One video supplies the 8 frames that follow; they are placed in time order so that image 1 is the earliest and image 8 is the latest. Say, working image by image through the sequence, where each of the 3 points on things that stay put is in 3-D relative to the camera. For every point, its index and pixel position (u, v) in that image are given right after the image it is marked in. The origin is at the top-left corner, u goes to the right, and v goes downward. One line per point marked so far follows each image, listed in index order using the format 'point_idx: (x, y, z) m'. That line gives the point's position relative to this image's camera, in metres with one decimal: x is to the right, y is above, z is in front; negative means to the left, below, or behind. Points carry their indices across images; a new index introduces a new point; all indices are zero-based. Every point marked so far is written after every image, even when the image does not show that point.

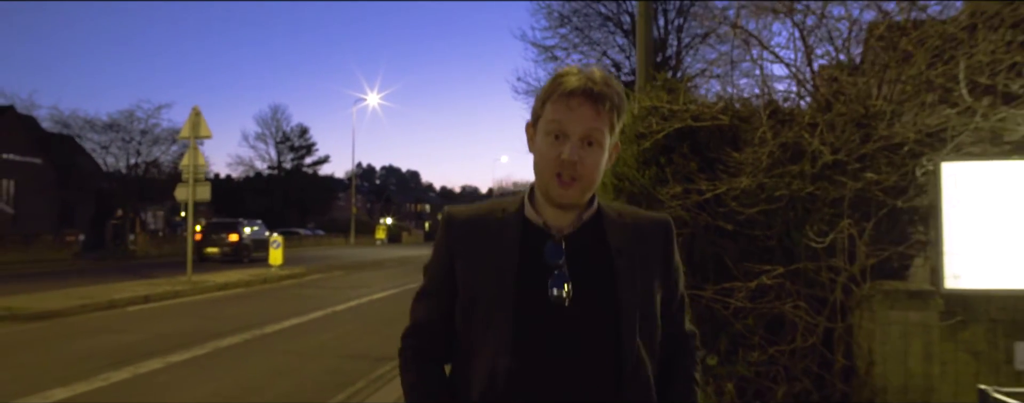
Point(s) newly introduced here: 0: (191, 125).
0: (-6.2, +1.5, +16.6) m
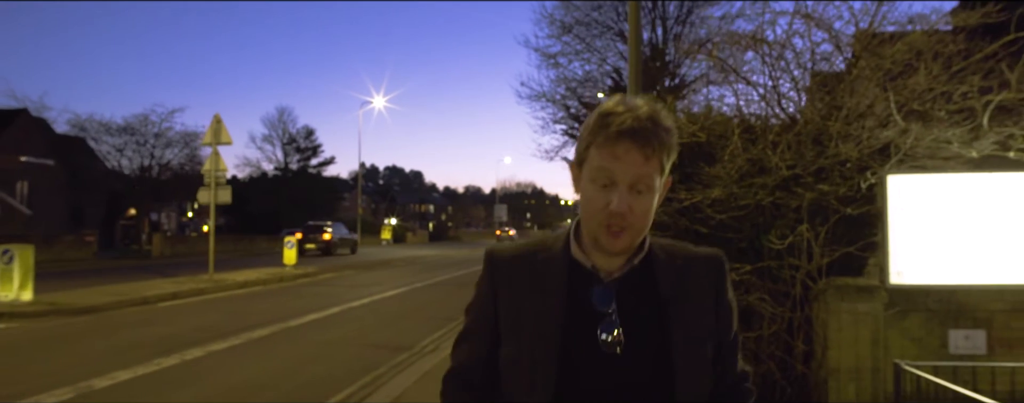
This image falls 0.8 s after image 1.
0: (-6.1, +1.4, +17.6) m
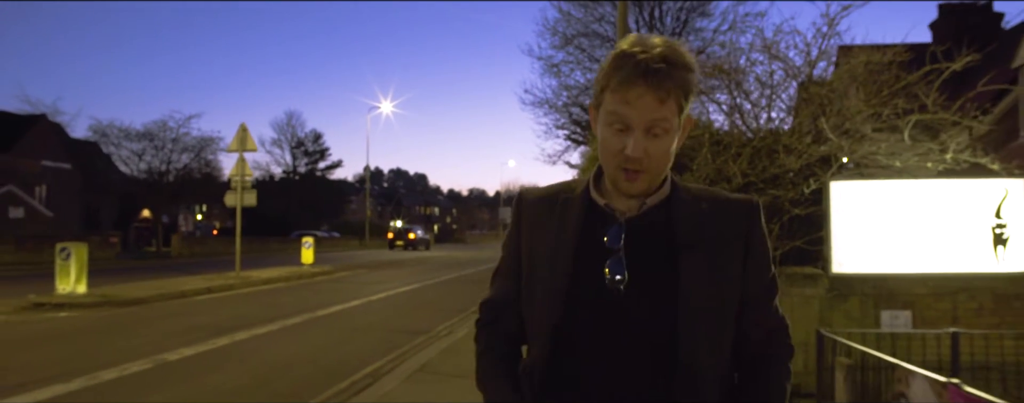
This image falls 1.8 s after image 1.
0: (-6.0, +1.3, +19.0) m
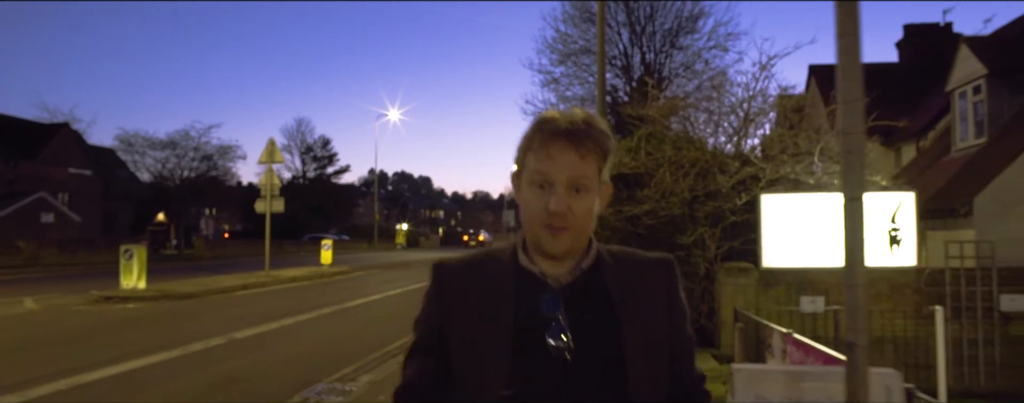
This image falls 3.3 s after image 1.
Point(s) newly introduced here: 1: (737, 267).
0: (-6.0, +1.2, +21.1) m
1: (+2.6, -0.8, +9.9) m
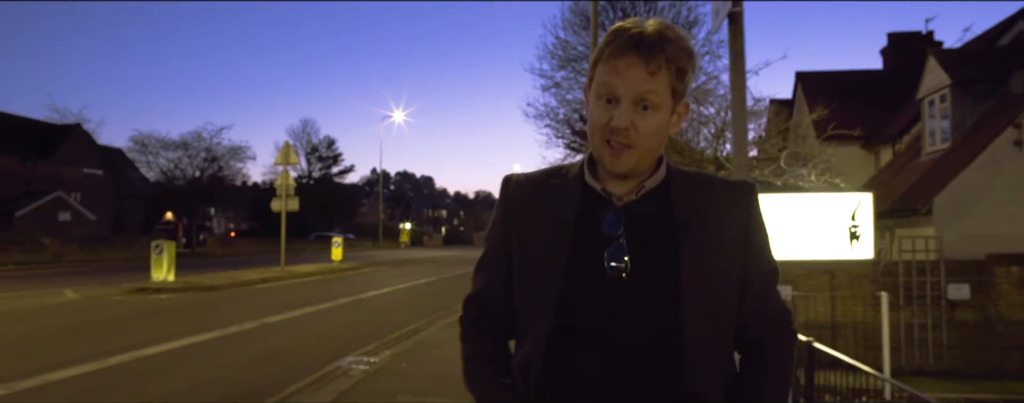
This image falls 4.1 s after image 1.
0: (-6.0, +1.2, +22.4) m
1: (+2.6, -0.8, +11.1) m
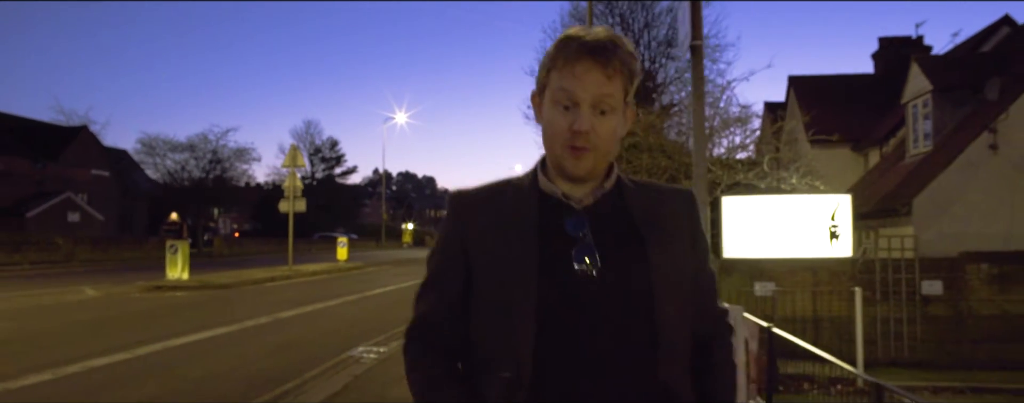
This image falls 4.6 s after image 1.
0: (-6.0, +1.2, +23.1) m
1: (+2.6, -0.8, +11.8) m
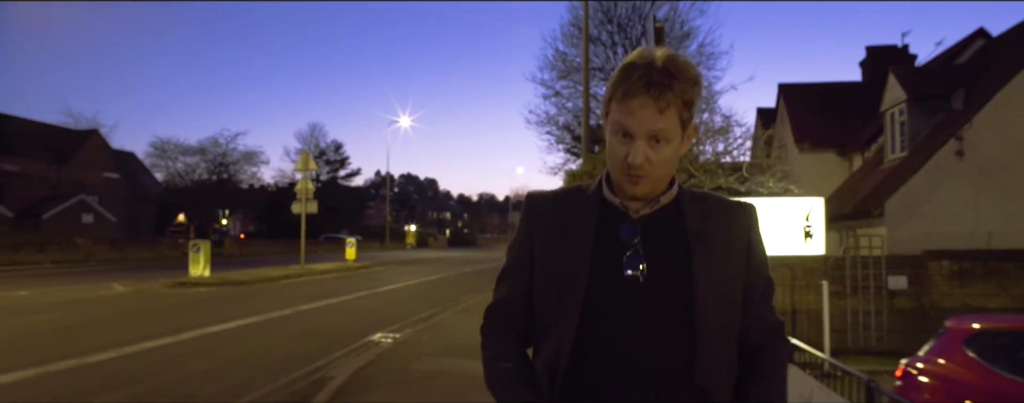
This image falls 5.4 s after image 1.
0: (-5.9, +1.1, +24.2) m
1: (+2.6, -0.8, +12.9) m
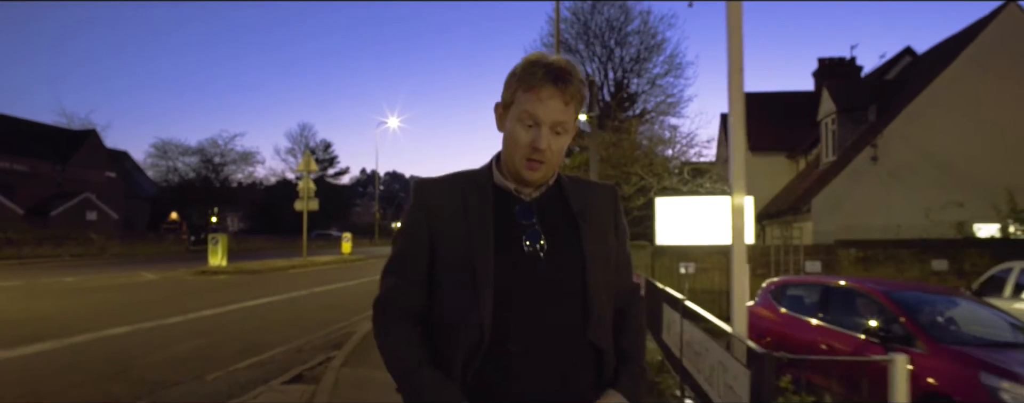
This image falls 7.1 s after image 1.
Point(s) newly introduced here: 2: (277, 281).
0: (-6.5, +1.2, +26.6) m
1: (+2.3, -0.8, +15.4) m
2: (-5.4, -1.9, +20.1) m
